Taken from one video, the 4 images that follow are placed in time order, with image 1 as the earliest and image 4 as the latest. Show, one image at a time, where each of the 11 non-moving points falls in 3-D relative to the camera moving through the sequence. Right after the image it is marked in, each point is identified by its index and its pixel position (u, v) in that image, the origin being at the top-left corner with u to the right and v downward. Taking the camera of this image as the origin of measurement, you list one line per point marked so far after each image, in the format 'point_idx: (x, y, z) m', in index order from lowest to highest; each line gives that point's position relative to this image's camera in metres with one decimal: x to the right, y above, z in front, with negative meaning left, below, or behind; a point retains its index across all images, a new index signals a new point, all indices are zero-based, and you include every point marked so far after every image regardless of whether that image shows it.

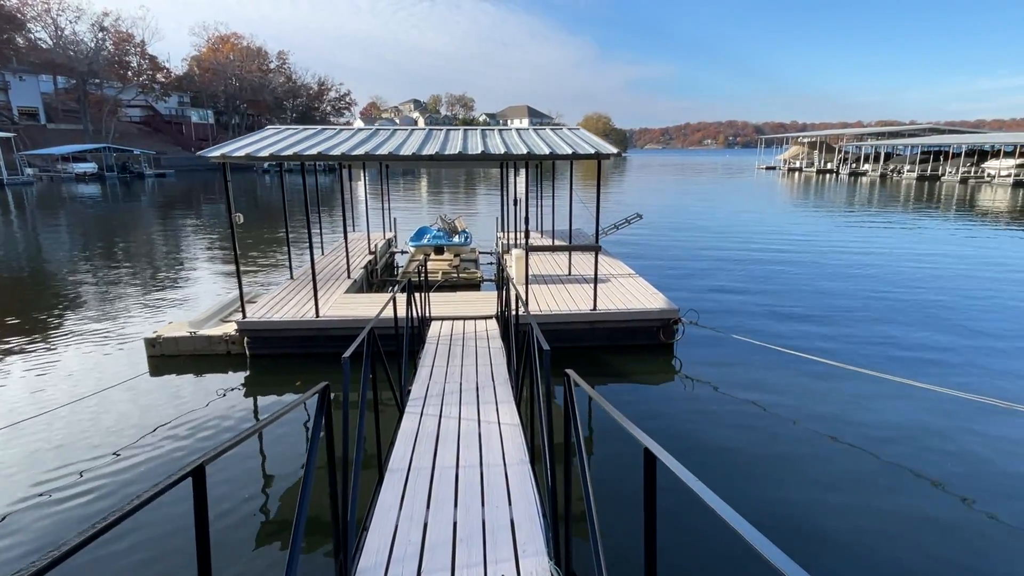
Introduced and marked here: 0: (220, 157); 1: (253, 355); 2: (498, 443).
0: (-3.4, +1.5, +6.7) m
1: (-3.3, -0.9, +7.4) m
2: (-0.1, -1.0, +3.7) m
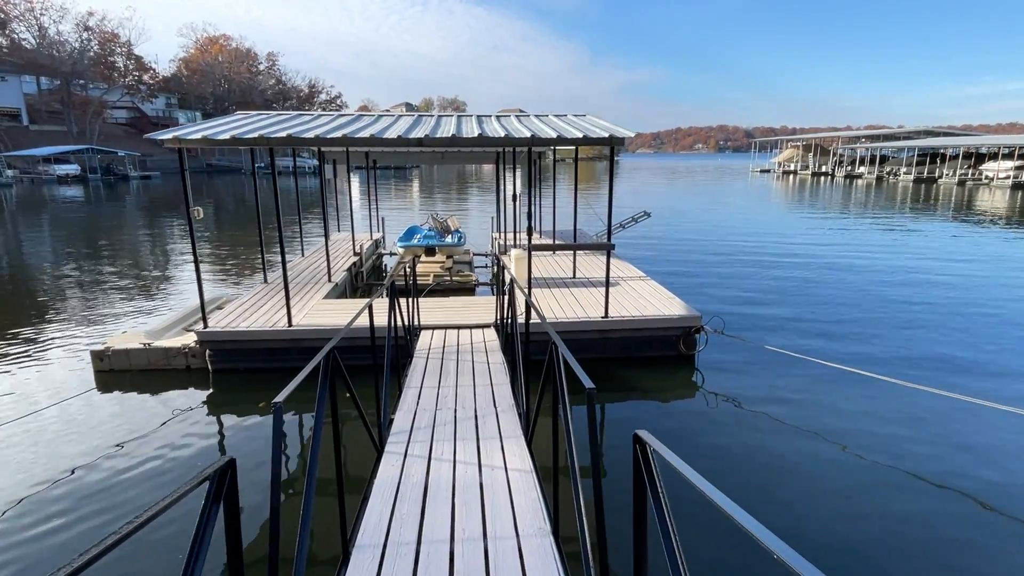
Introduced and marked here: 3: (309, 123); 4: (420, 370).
0: (-3.4, +1.5, +5.8) m
1: (-3.3, -0.9, +6.4) m
2: (0.0, -1.0, +2.8) m
3: (-2.3, +1.9, +6.5) m
4: (-0.8, -0.7, +4.9) m
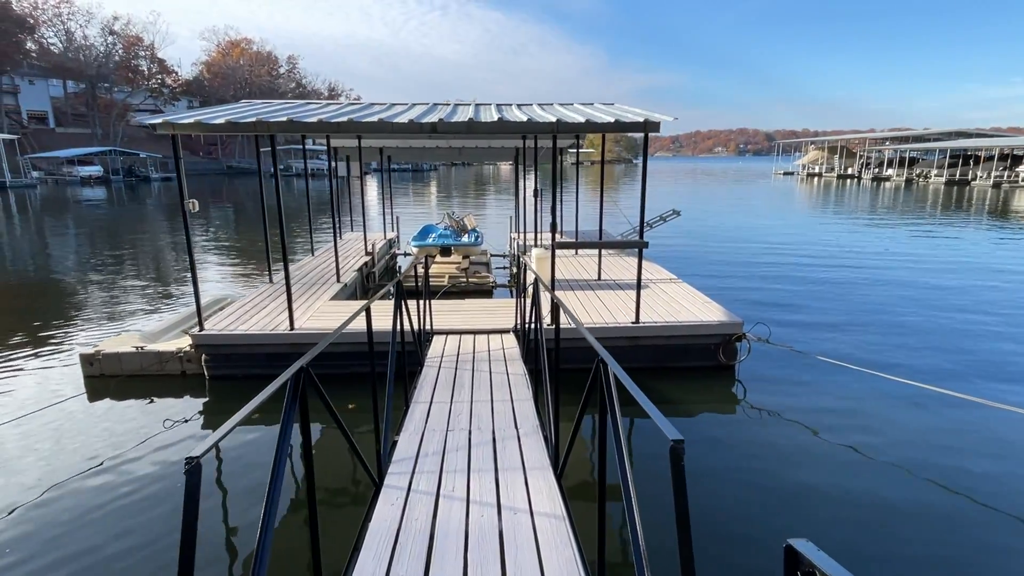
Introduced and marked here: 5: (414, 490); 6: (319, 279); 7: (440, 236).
0: (-3.2, +1.5, +5.3) m
1: (-3.1, -0.9, +5.9) m
2: (+0.1, -1.0, +2.2) m
3: (-2.1, +1.9, +6.0) m
4: (-0.6, -0.7, +4.3) m
5: (-0.5, -0.9, +2.7) m
6: (-2.8, +0.1, +8.2) m
7: (-1.4, +1.0, +10.9) m
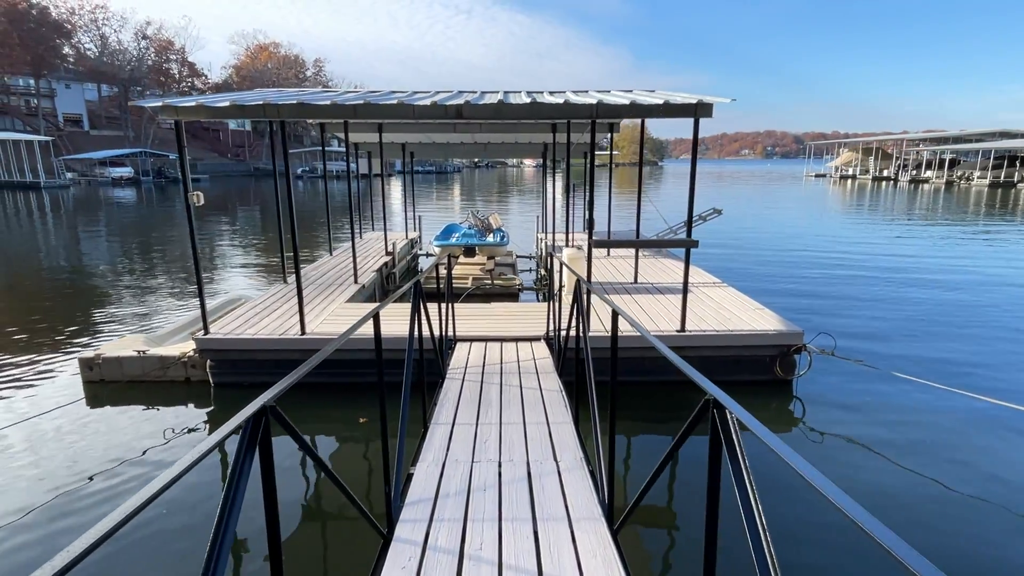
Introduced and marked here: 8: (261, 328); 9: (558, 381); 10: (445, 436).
0: (-2.9, +1.5, +4.9) m
1: (-2.8, -0.9, +5.5) m
2: (+0.2, -1.0, +1.7) m
3: (-1.8, +1.9, +5.6) m
4: (-0.4, -0.7, +3.7) m
5: (-0.3, -0.9, +2.1) m
6: (-2.4, +0.1, +7.8) m
7: (-0.9, +0.9, +10.4) m
8: (-2.4, -0.4, +5.6) m
9: (+0.3, -0.7, +4.1) m
10: (-0.4, -0.8, +3.1) m
